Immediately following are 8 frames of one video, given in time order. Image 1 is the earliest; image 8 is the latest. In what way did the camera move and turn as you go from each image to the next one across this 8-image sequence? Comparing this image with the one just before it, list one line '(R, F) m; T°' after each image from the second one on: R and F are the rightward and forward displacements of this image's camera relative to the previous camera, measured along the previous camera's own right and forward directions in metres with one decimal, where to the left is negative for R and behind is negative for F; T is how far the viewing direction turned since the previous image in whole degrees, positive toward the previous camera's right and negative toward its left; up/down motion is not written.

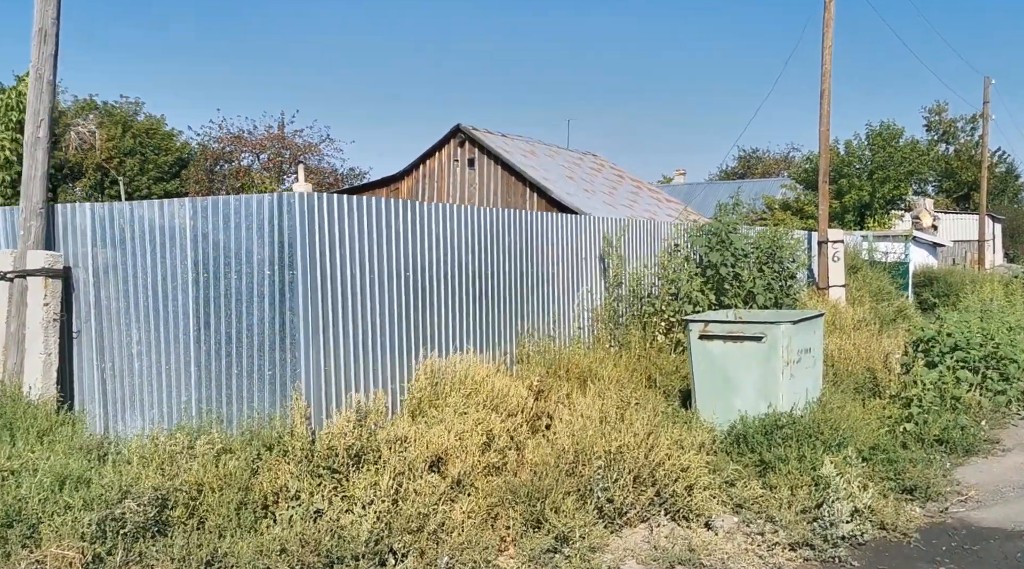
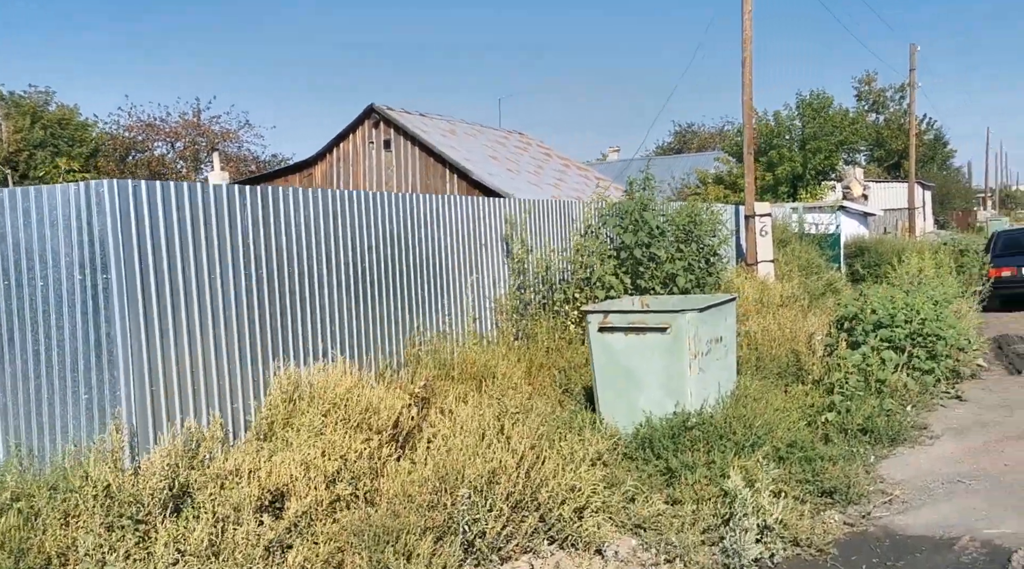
(+0.5, +0.8) m; +3°
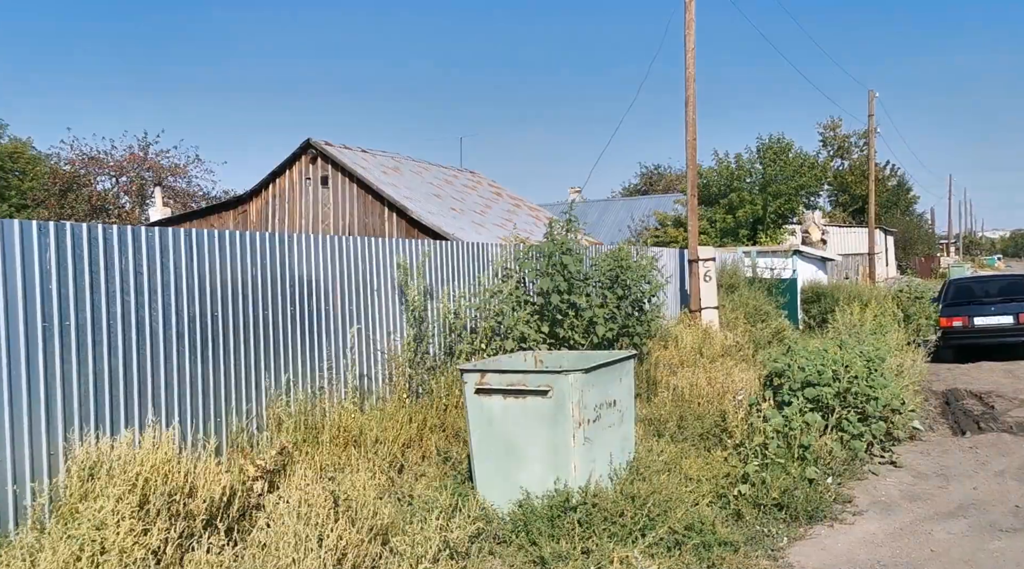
(+0.7, +0.8) m; +1°
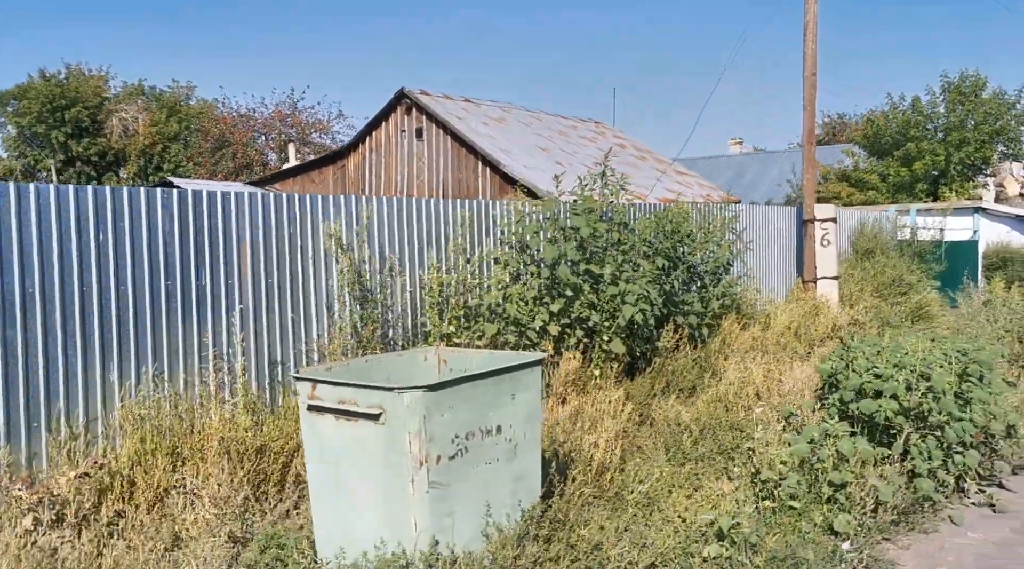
(+1.5, +1.8) m; -11°
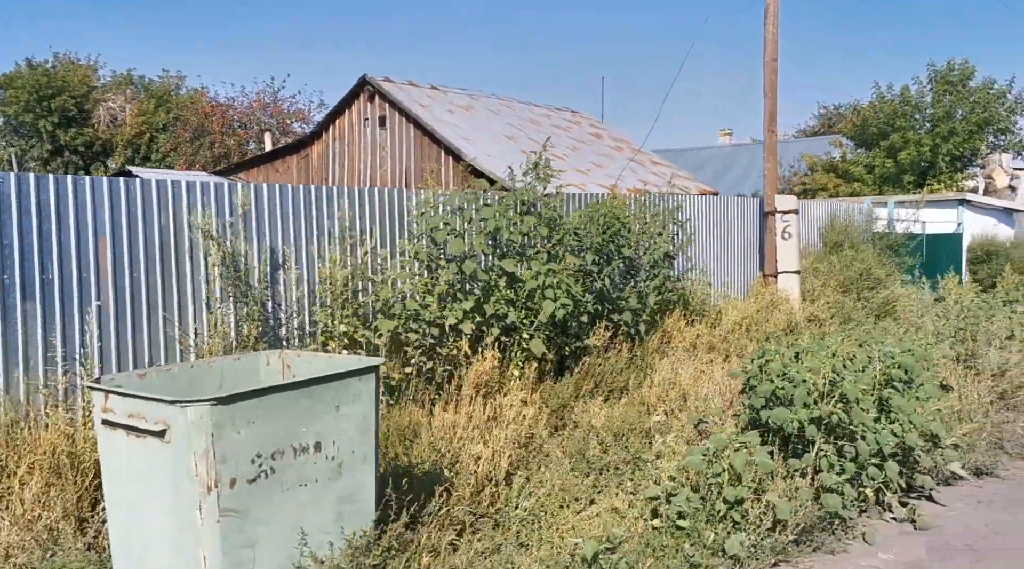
(+0.7, +0.5) m; 0°
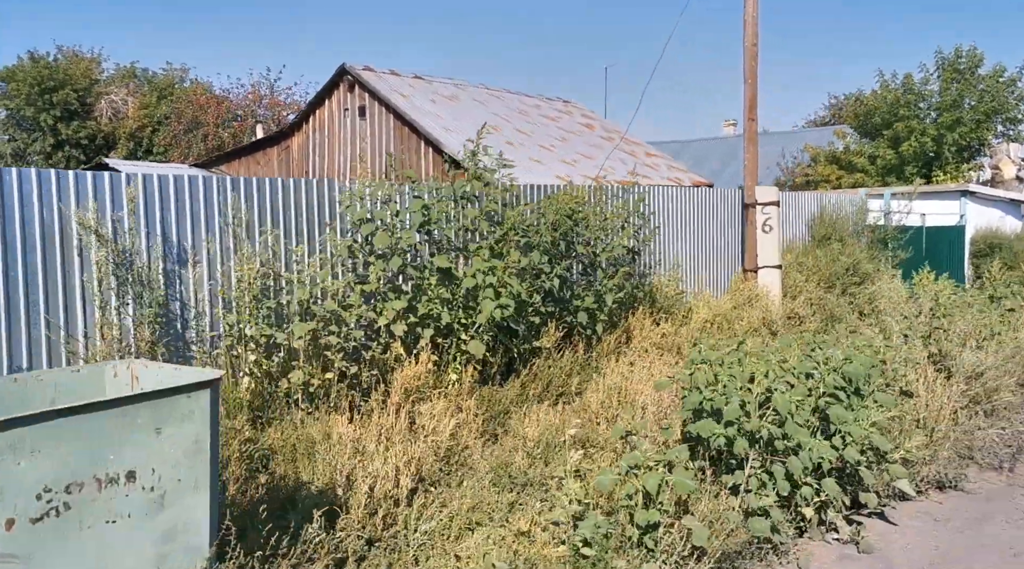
(+0.6, +0.5) m; -1°
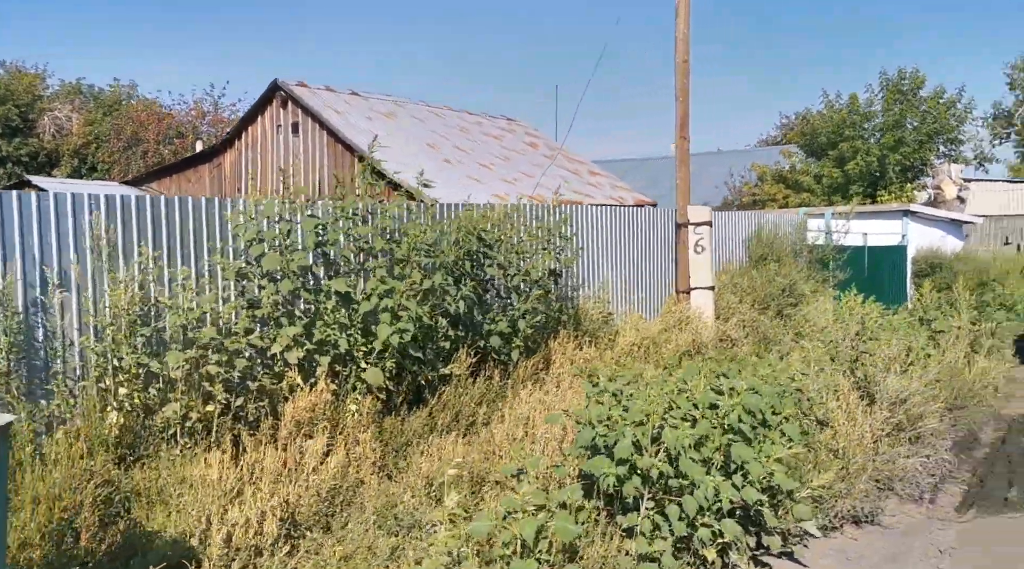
(+0.4, +0.4) m; +2°
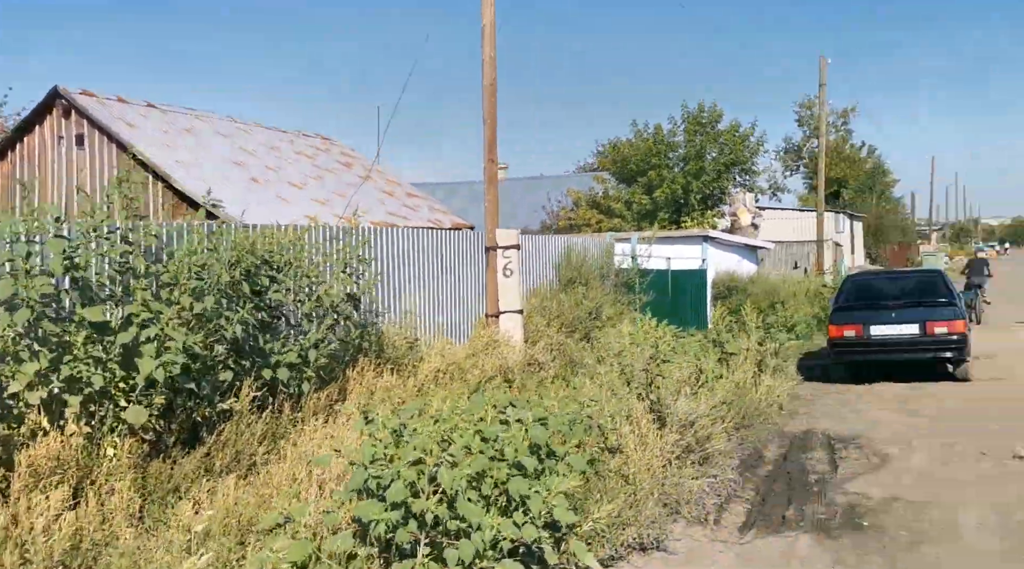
(+0.2, +0.2) m; +10°
